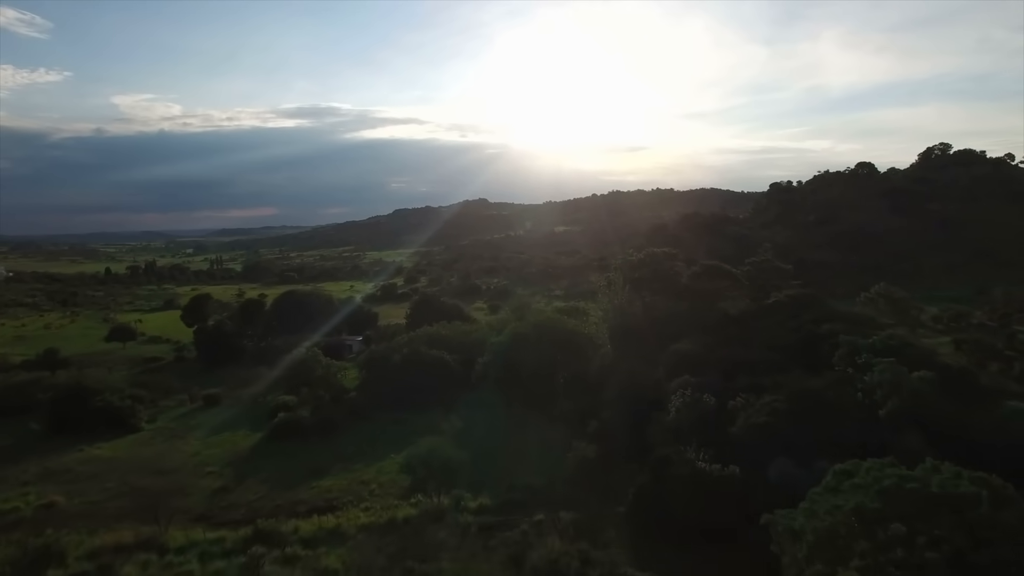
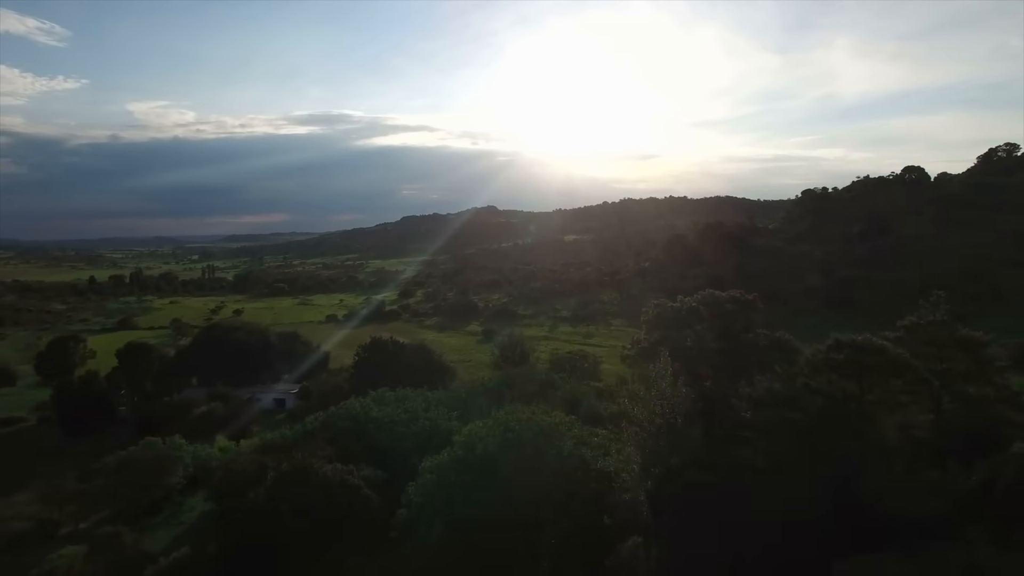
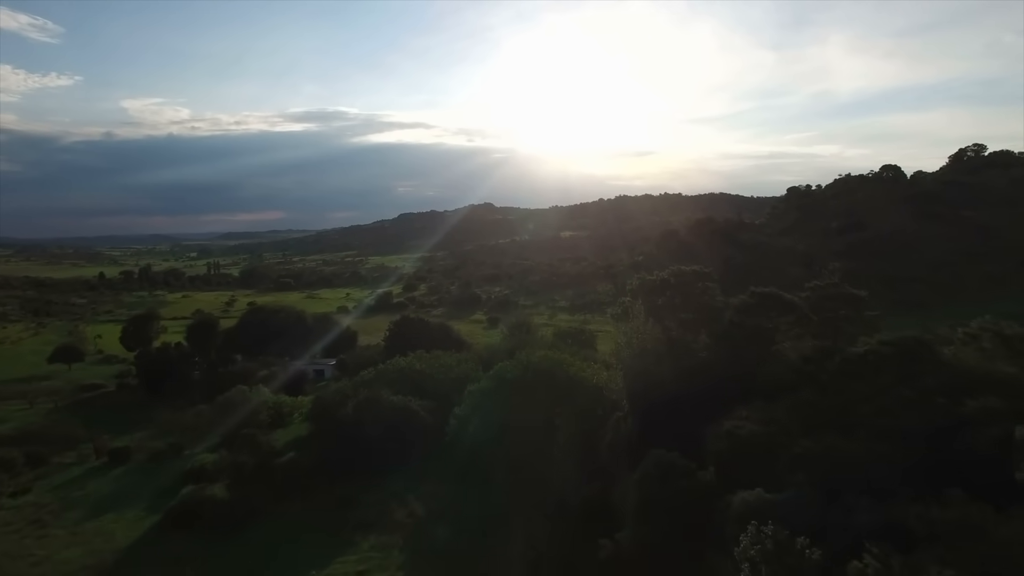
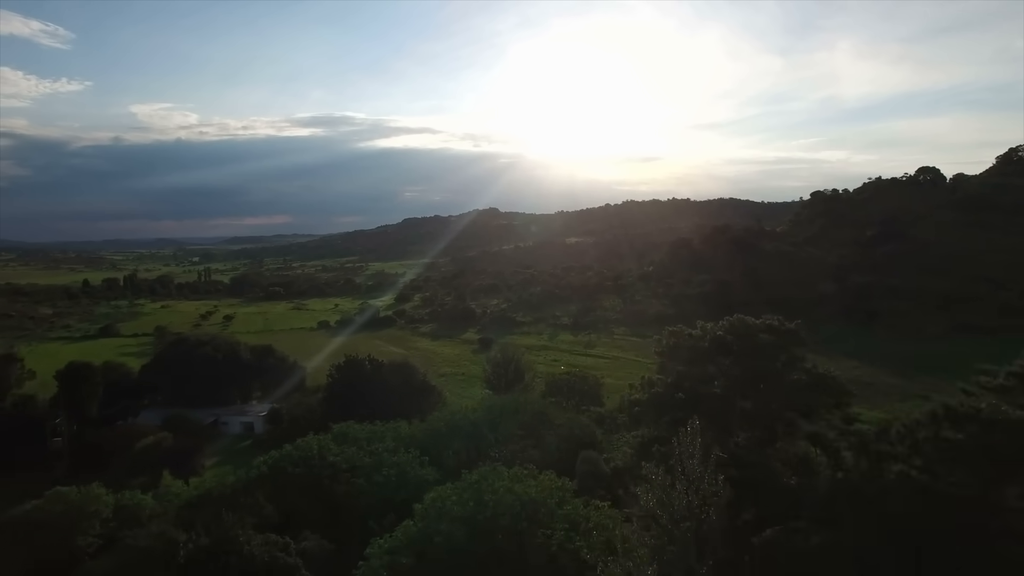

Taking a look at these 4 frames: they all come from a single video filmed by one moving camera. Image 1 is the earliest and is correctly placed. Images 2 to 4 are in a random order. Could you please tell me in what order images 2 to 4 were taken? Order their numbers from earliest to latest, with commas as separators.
3, 2, 4
